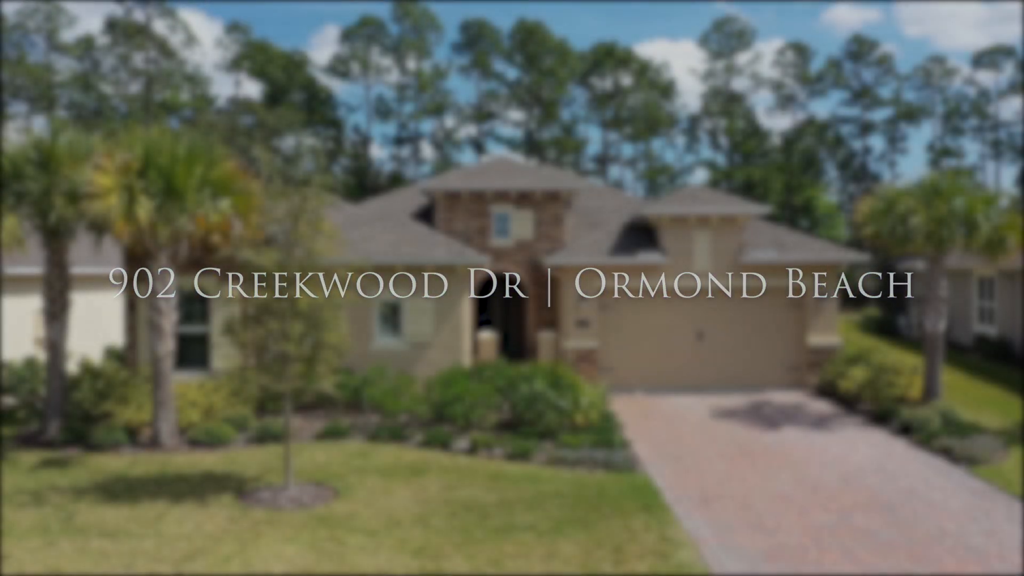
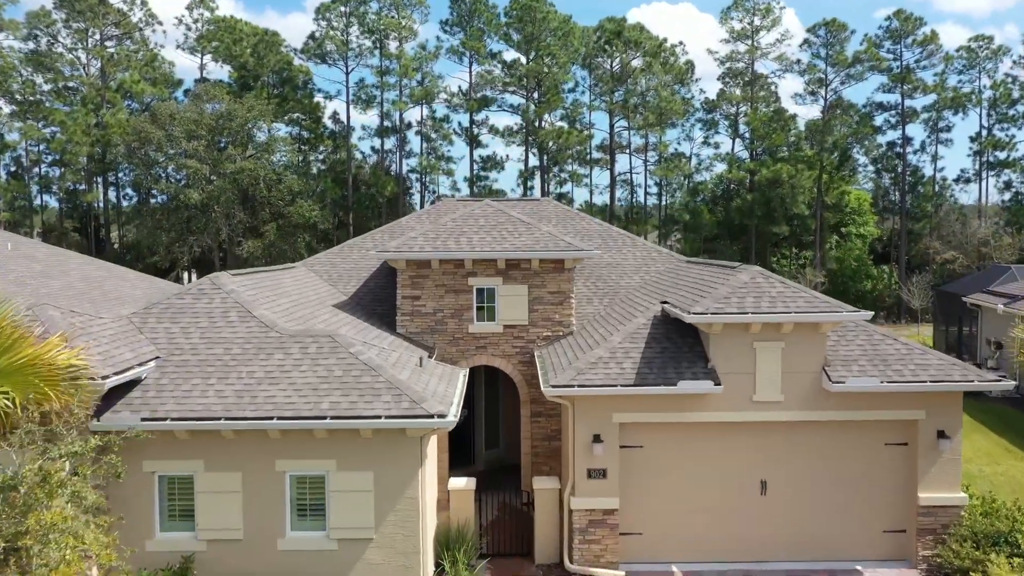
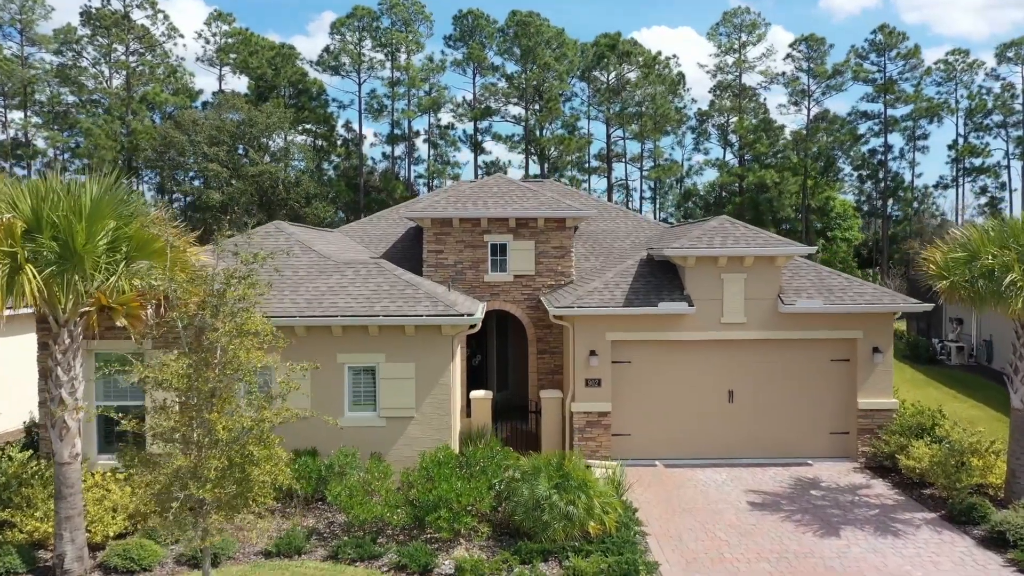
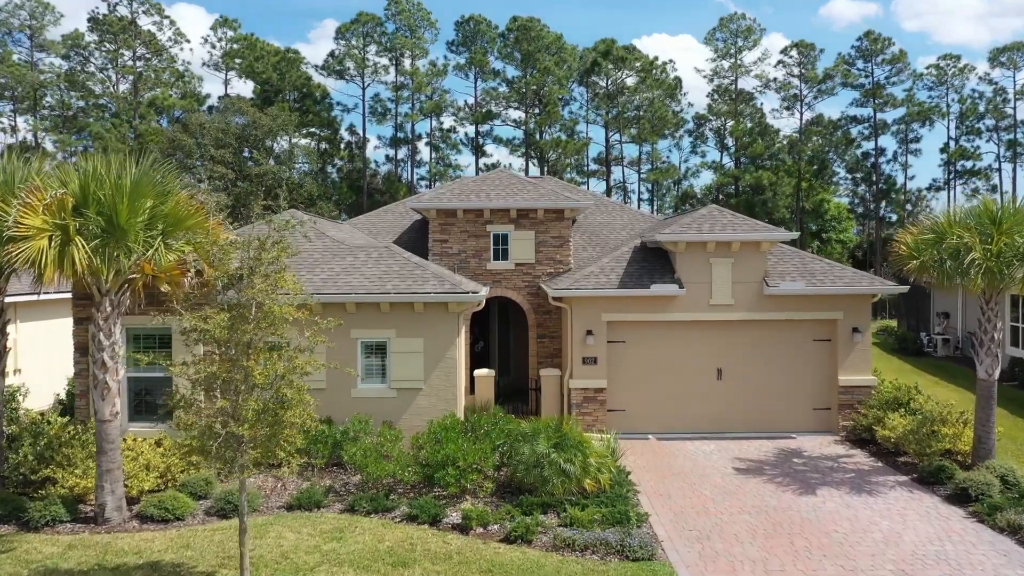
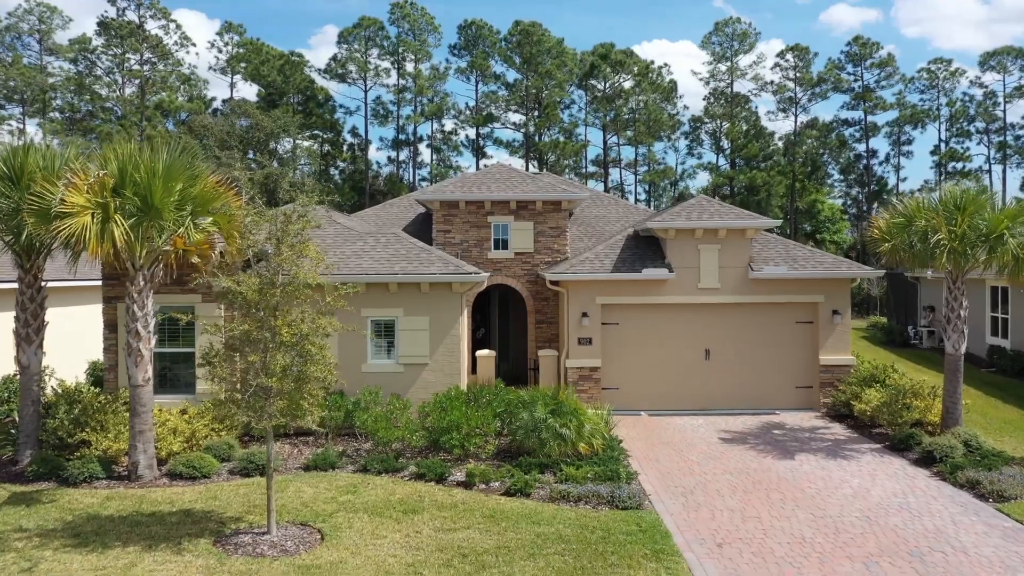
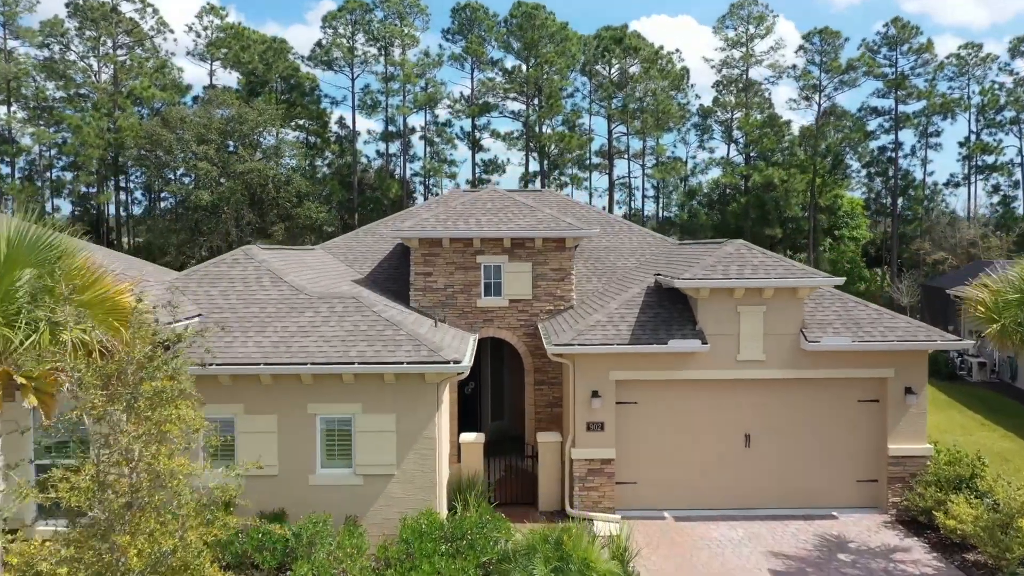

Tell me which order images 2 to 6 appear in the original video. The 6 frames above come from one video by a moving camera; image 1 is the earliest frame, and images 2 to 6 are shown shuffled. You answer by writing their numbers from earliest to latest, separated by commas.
5, 4, 3, 6, 2
